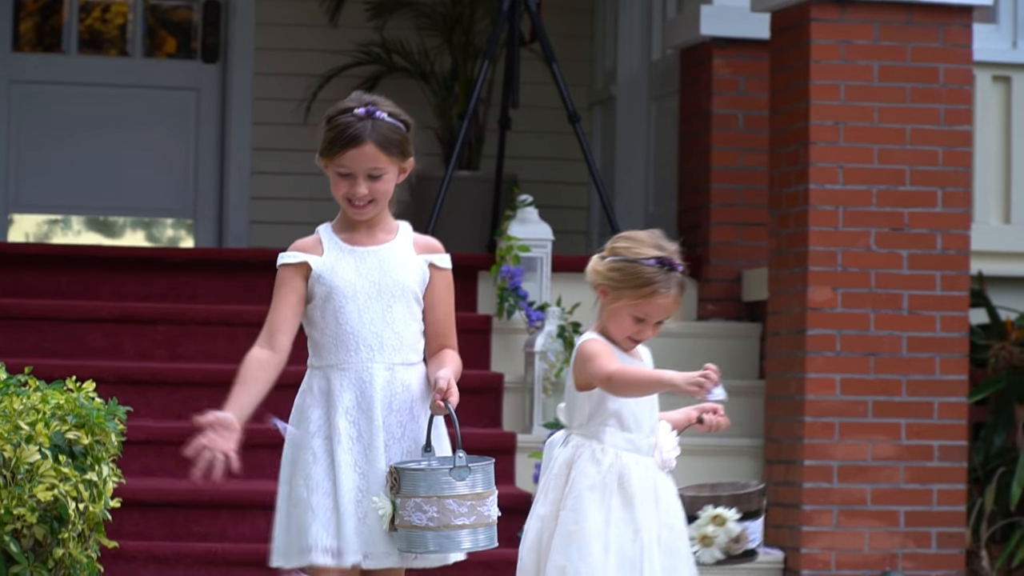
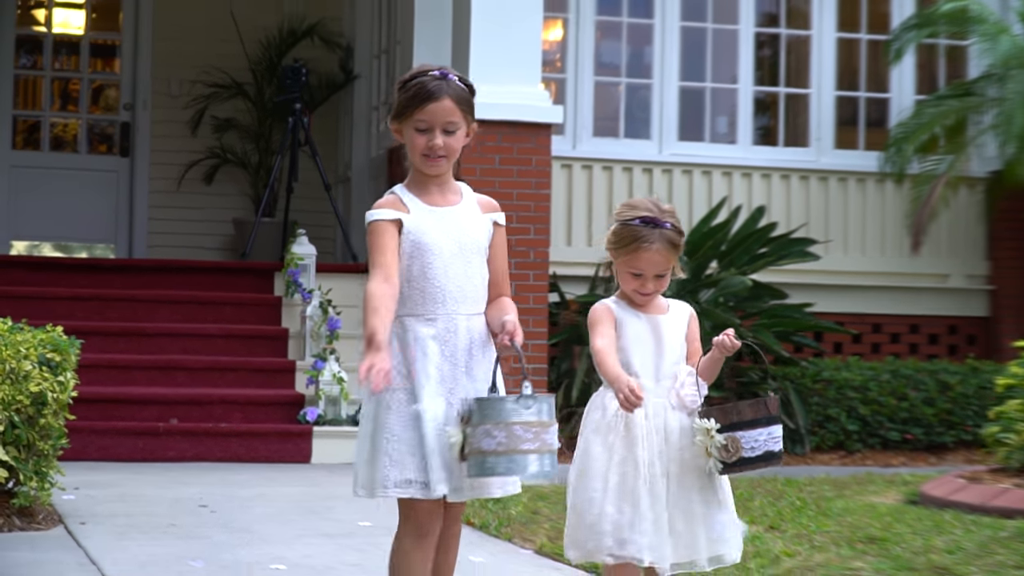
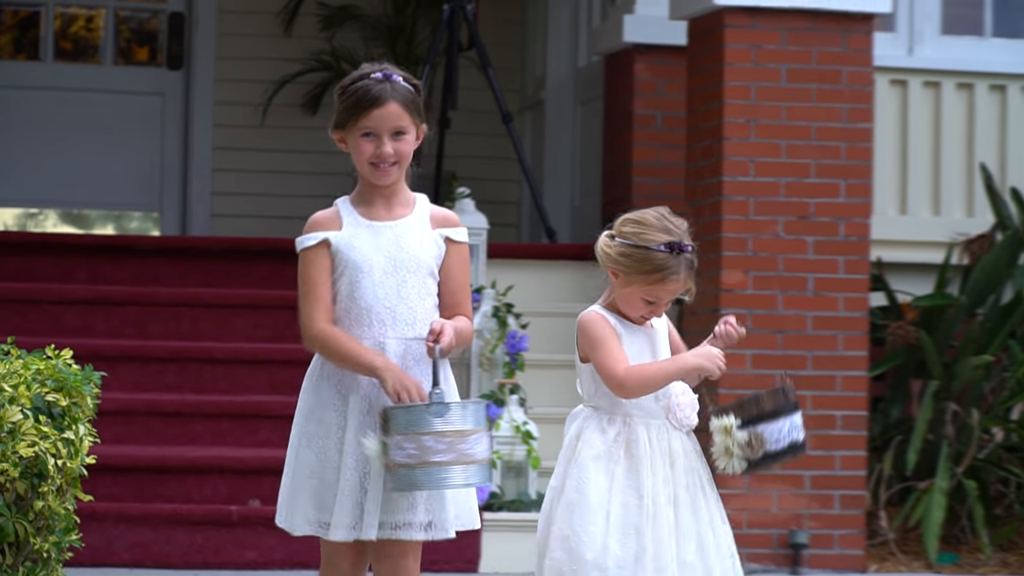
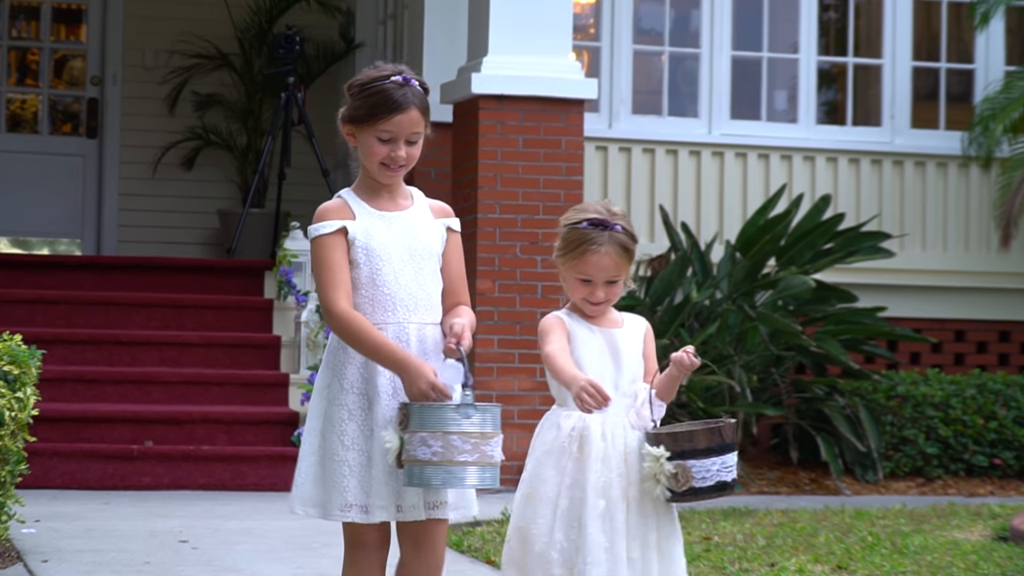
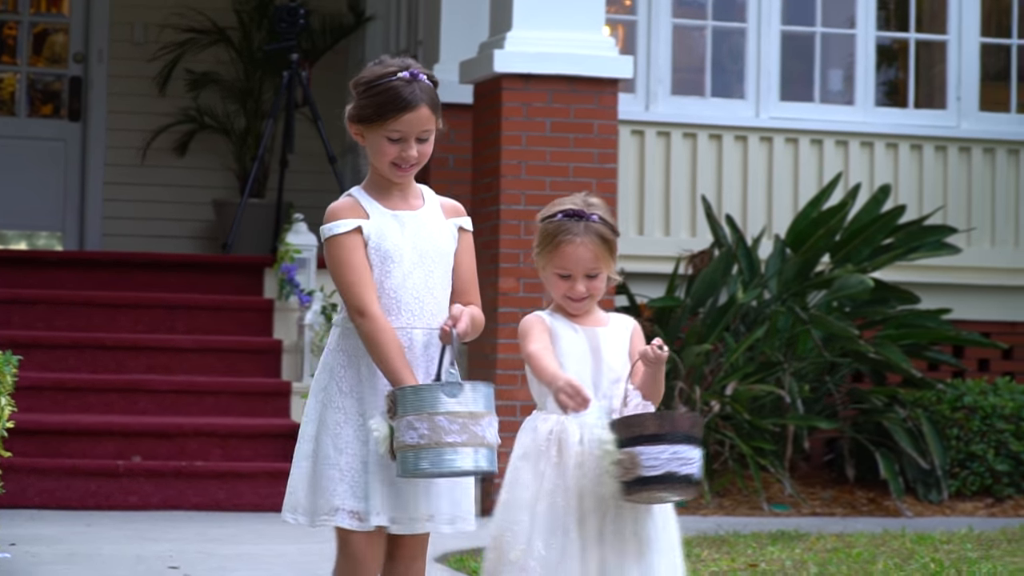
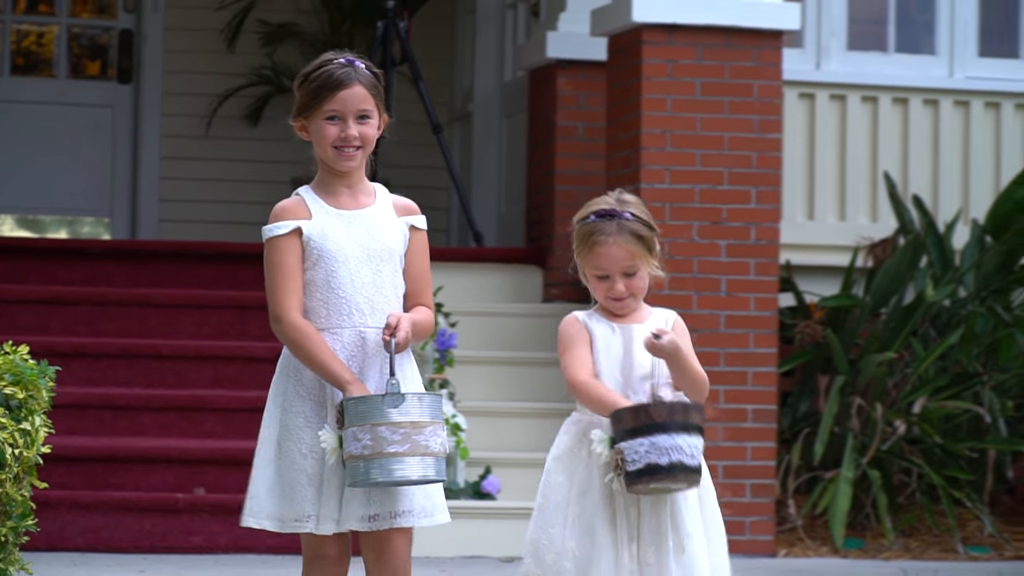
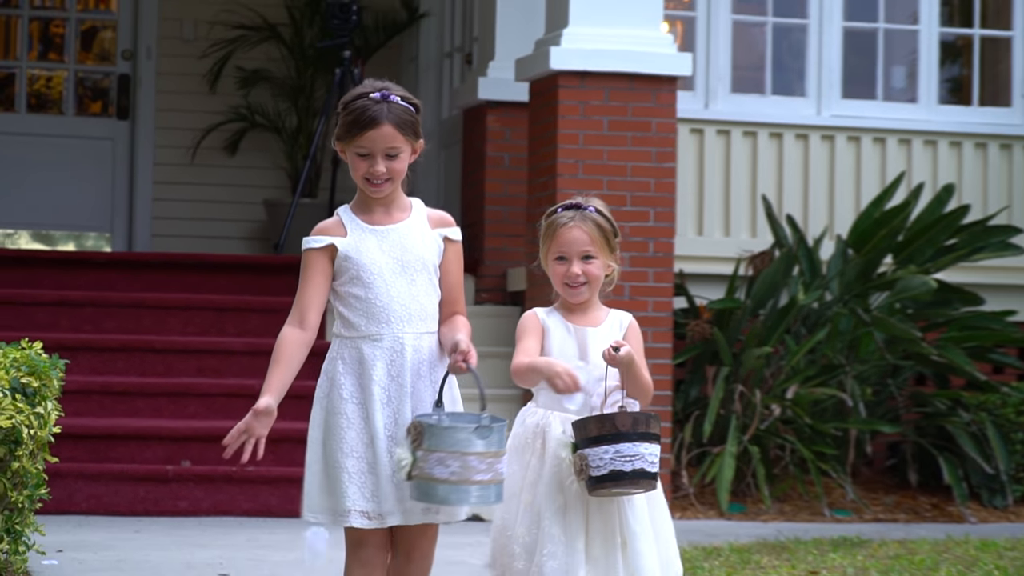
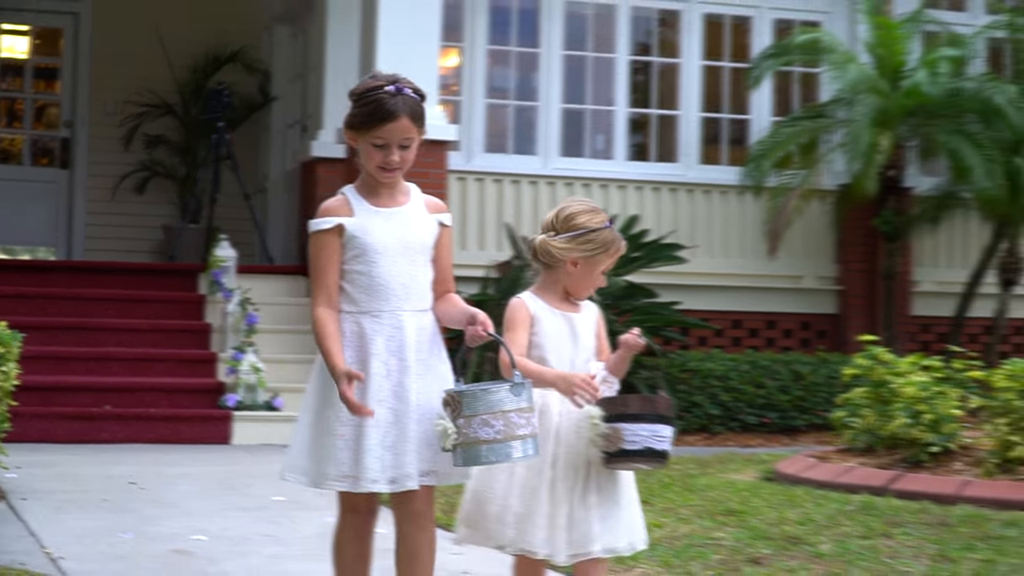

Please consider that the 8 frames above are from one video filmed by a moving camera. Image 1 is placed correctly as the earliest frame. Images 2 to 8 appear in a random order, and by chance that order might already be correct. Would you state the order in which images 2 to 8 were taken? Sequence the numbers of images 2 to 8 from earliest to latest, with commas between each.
3, 6, 7, 5, 4, 2, 8
